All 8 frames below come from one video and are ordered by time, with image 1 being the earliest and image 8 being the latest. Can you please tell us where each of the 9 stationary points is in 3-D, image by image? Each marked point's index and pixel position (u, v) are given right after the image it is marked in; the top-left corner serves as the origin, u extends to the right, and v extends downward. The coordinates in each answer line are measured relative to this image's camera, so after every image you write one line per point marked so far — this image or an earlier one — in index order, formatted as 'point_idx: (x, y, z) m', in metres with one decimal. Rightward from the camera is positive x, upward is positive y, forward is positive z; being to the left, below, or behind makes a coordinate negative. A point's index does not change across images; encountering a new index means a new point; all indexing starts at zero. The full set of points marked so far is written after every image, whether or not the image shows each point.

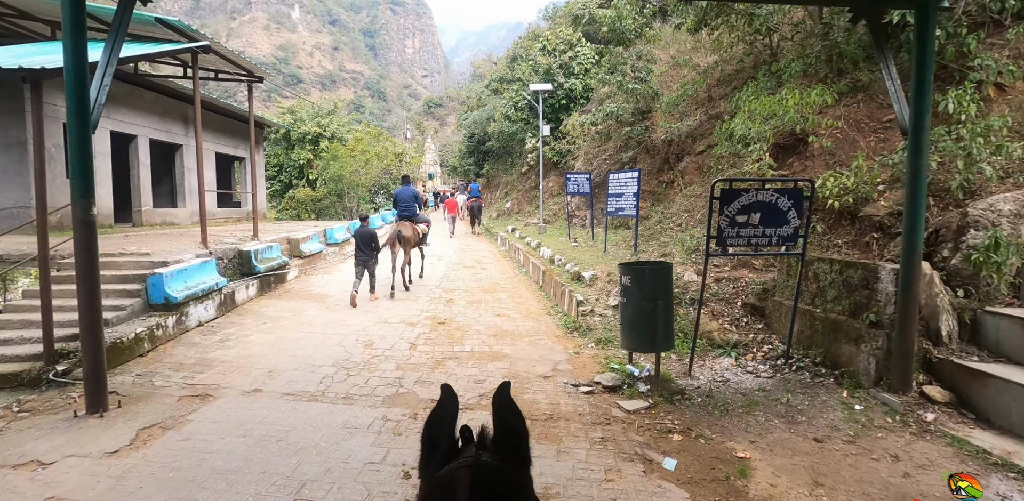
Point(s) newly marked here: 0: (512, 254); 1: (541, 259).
0: (0.0, -0.1, +13.3) m
1: (+0.6, -0.2, +10.7) m
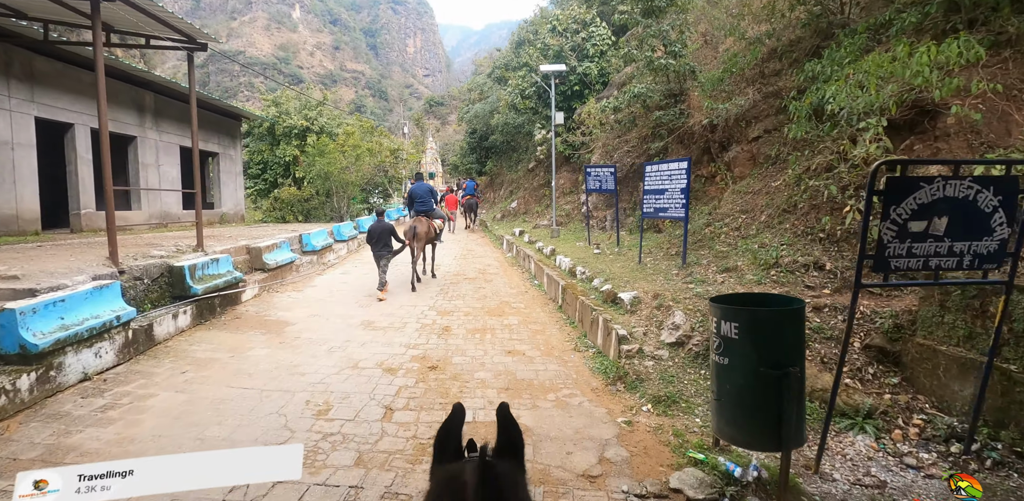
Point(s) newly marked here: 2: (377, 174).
0: (+0.2, -0.3, +11.4) m
1: (+0.8, -0.4, +8.8) m
2: (-5.4, +3.1, +19.8) m
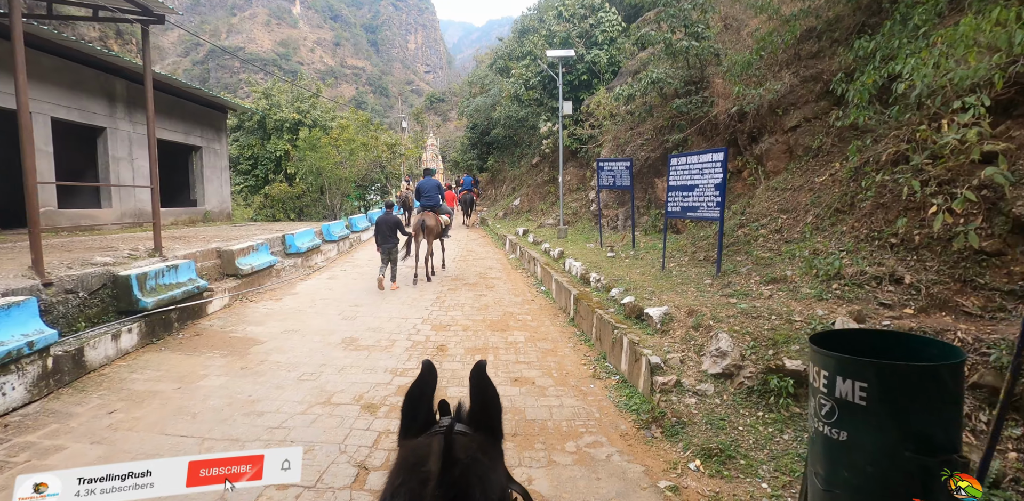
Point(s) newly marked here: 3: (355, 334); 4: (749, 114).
0: (+0.3, -0.3, +10.5) m
1: (+0.9, -0.4, +7.9) m
2: (-5.3, +3.1, +18.8) m
3: (-1.9, -1.0, +5.8) m
4: (+4.0, +2.3, +8.2) m
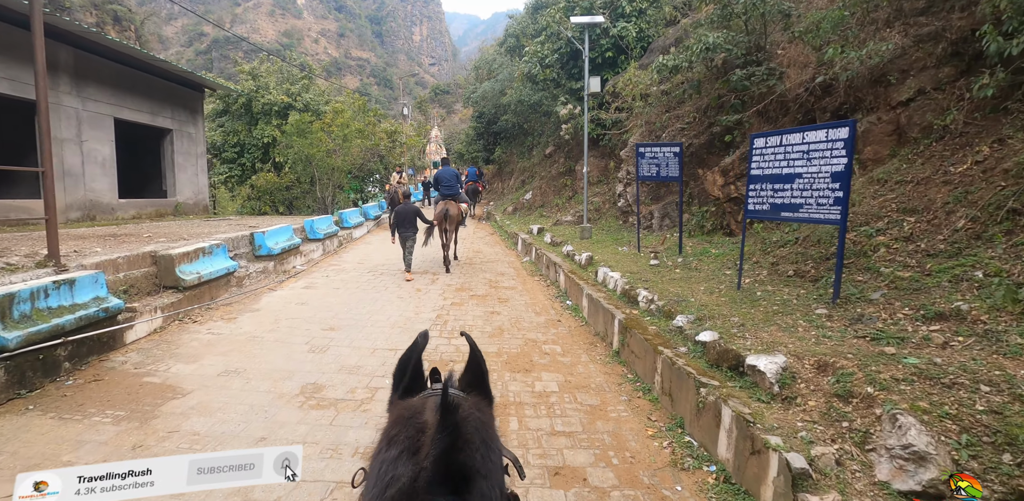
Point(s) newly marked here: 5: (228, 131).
0: (+0.6, -0.4, +8.8) m
1: (+1.2, -0.5, +6.2) m
2: (-5.0, +3.2, +17.1) m
3: (-1.6, -1.1, +4.2) m
4: (+4.3, +2.2, +6.4) m
5: (-10.0, +4.2, +17.2) m
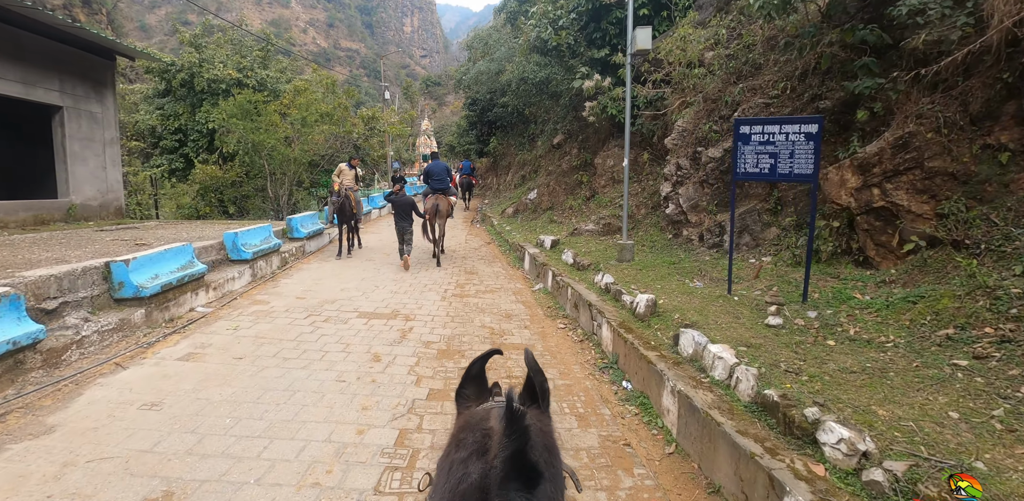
0: (+0.7, -0.8, +6.0) m
1: (+1.4, -0.9, +3.4) m
2: (-4.9, +2.9, +14.2) m
3: (-1.4, -1.5, +1.3) m
4: (+4.4, +1.7, +3.6) m
5: (-10.0, +4.0, +14.1) m
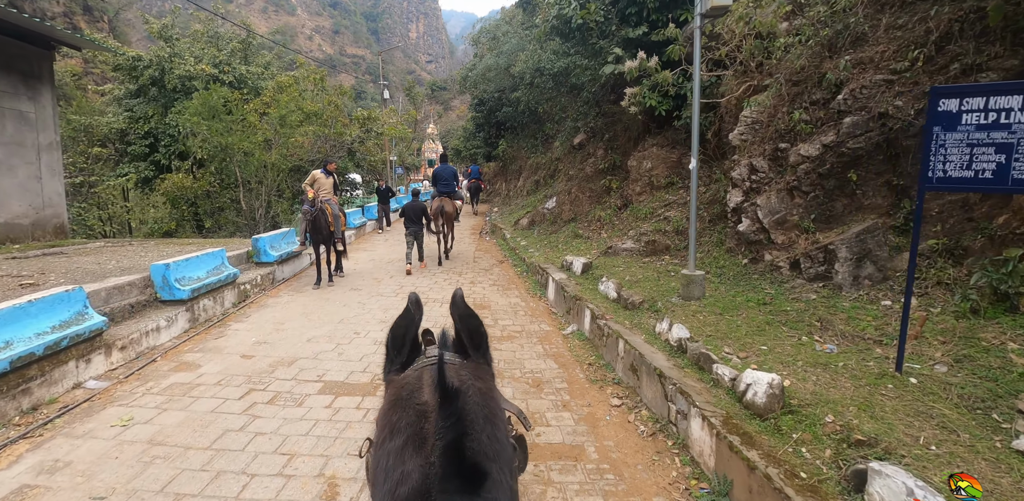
0: (+1.0, -1.1, +4.2) m
1: (+1.6, -1.2, +1.6) m
2: (-4.6, +2.5, +12.5) m
3: (-1.2, -1.9, -0.4) m
4: (+4.6, +1.5, +1.8) m
5: (-9.6, +3.5, +12.5) m
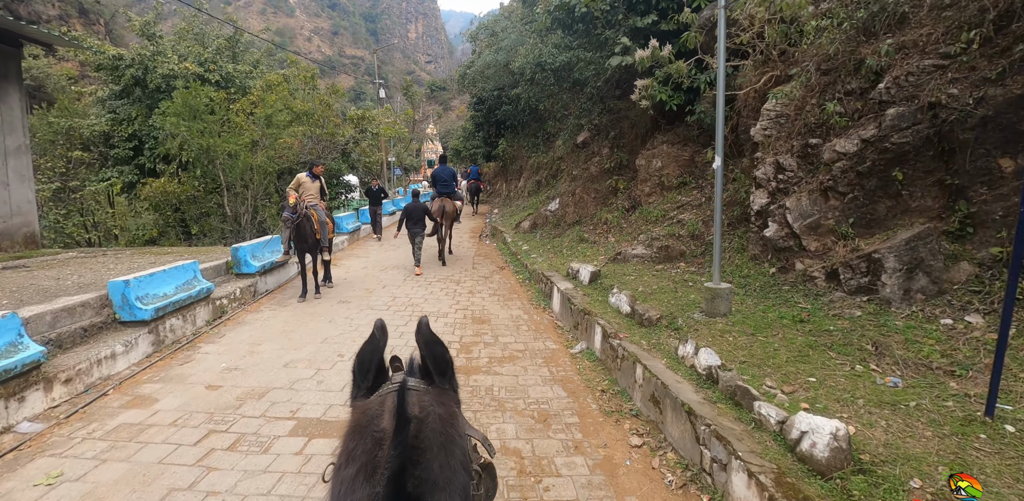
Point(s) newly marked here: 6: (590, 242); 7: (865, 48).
0: (+1.0, -1.2, +3.6) m
1: (+1.6, -1.3, +1.0) m
2: (-4.6, +2.3, +12.0) m
3: (-1.2, -2.0, -1.0) m
4: (+4.6, +1.4, +1.2) m
5: (-9.6, +3.3, +12.0) m
6: (+1.3, +0.1, +8.3) m
7: (+3.5, +2.0, +4.8) m
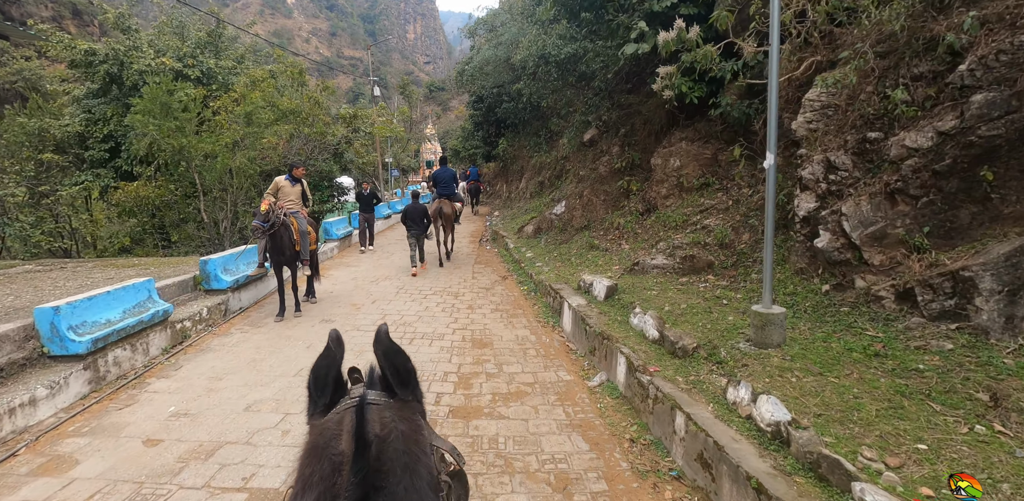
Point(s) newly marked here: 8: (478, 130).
0: (+1.1, -1.3, +2.9) m
1: (+1.7, -1.5, +0.3) m
2: (-4.6, +2.2, +11.2) m
3: (-1.1, -2.1, -1.7) m
4: (+4.7, +1.3, +0.5) m
5: (-9.6, +3.1, +11.2) m
6: (+1.4, 0.0, +7.5) m
7: (+3.5, +1.9, +4.1) m
8: (-1.3, +4.6, +18.4) m
